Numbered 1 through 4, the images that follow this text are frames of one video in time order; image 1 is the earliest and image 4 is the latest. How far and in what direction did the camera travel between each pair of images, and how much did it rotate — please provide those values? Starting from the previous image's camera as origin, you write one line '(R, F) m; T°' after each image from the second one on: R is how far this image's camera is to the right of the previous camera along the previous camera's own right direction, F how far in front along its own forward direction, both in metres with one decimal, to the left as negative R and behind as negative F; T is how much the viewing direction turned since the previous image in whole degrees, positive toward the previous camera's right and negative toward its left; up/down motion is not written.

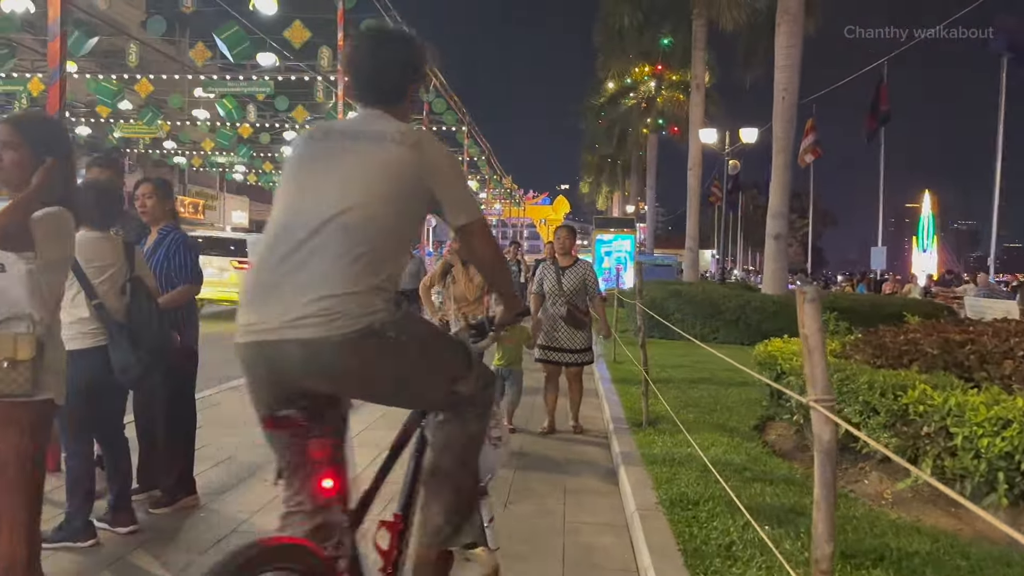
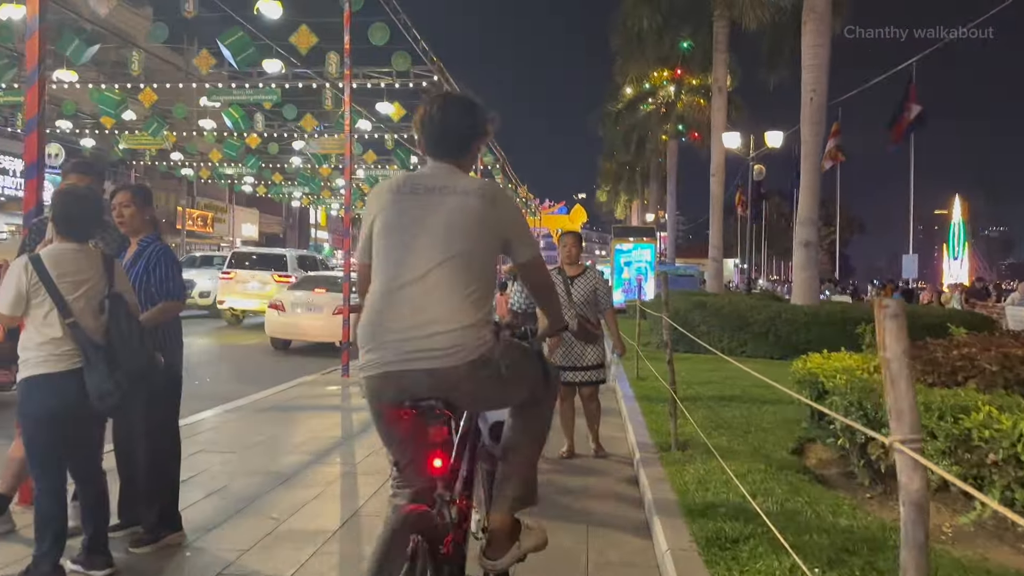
(+0.1, +1.2) m; -1°
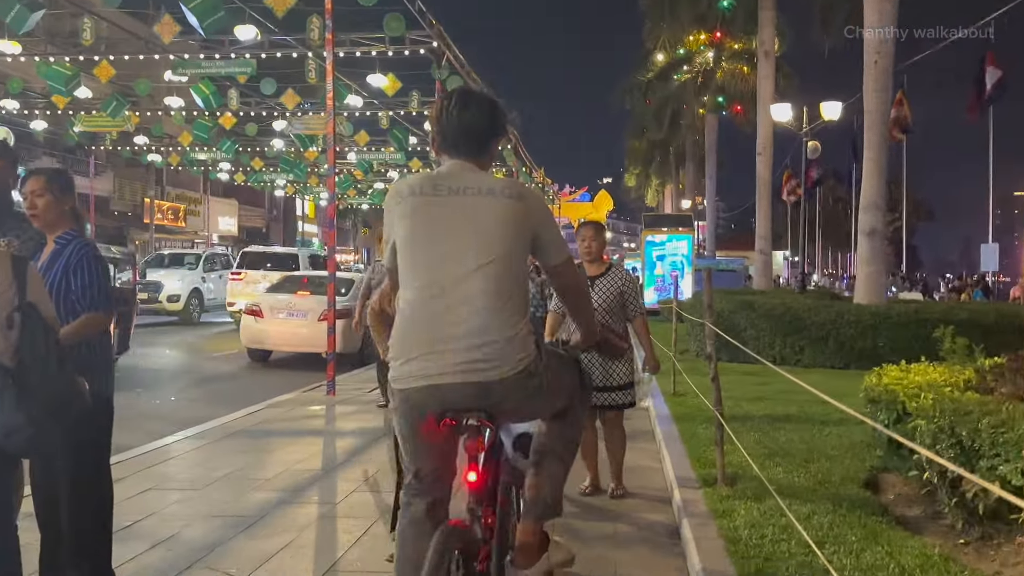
(+0.4, +4.0) m; -2°
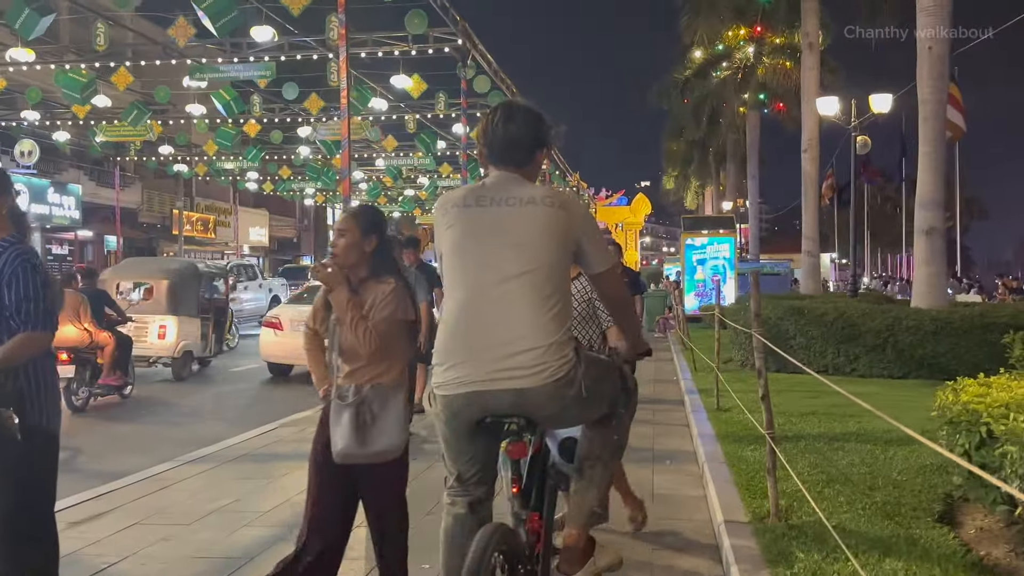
(+0.2, +1.1) m; -3°
